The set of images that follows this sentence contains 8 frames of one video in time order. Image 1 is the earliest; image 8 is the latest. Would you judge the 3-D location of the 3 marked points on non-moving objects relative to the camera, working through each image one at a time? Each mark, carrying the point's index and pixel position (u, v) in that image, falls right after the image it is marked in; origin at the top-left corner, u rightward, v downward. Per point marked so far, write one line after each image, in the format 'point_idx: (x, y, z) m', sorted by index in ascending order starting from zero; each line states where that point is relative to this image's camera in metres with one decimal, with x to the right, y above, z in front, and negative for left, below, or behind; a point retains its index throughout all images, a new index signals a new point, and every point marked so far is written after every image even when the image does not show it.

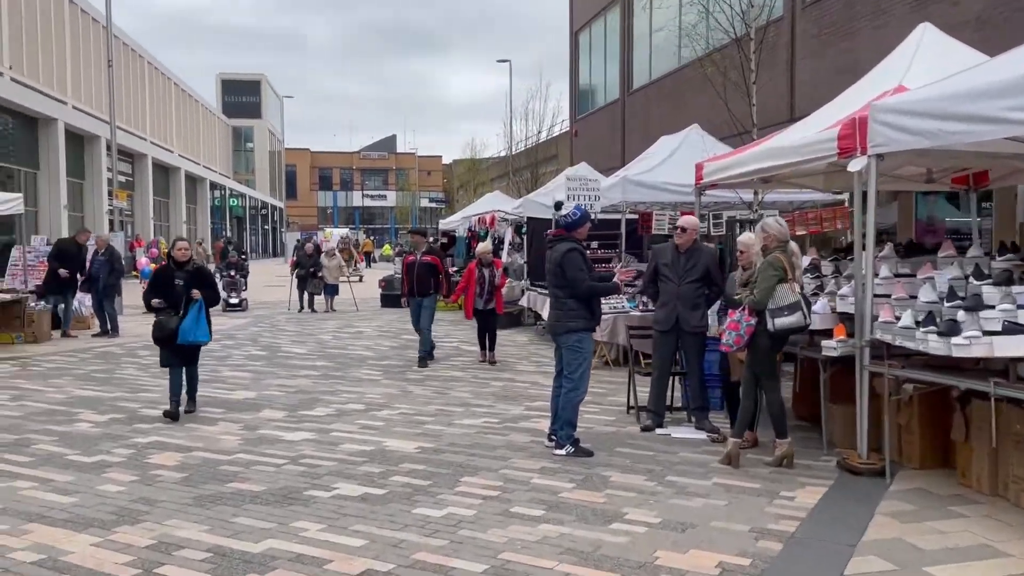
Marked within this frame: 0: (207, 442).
0: (-2.3, -1.1, +17.1) m
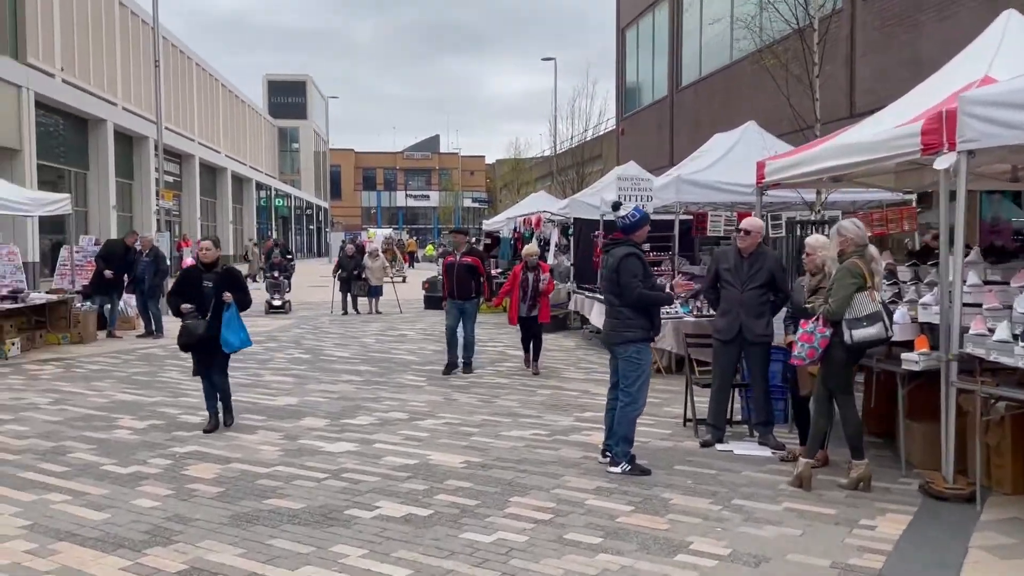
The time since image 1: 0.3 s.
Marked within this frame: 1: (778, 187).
0: (-1.9, -1.2, +16.3) m
1: (+2.1, +0.8, +17.4) m
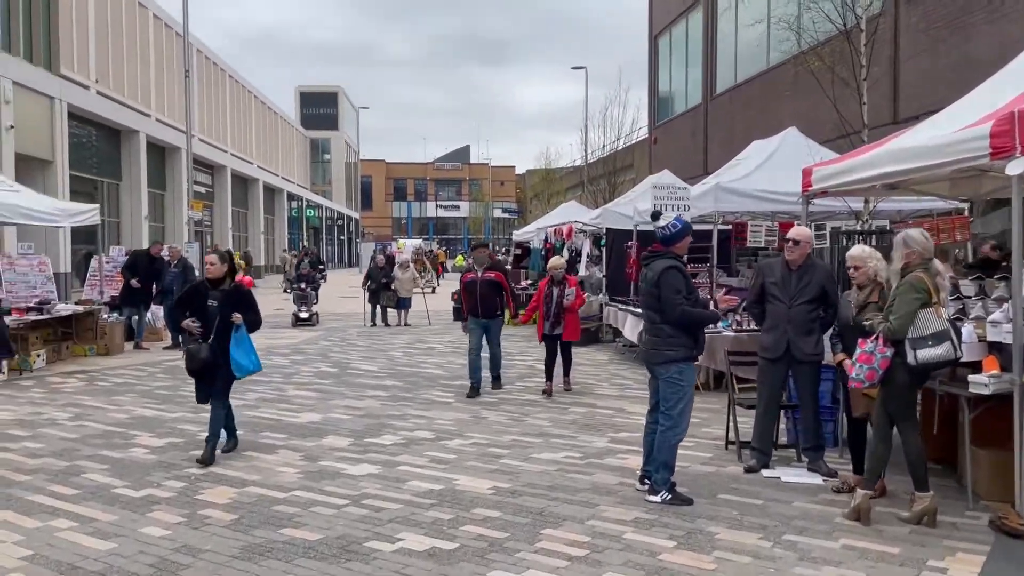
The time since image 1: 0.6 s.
0: (-1.7, -1.2, +15.5) m
1: (+2.3, +0.7, +16.5) m
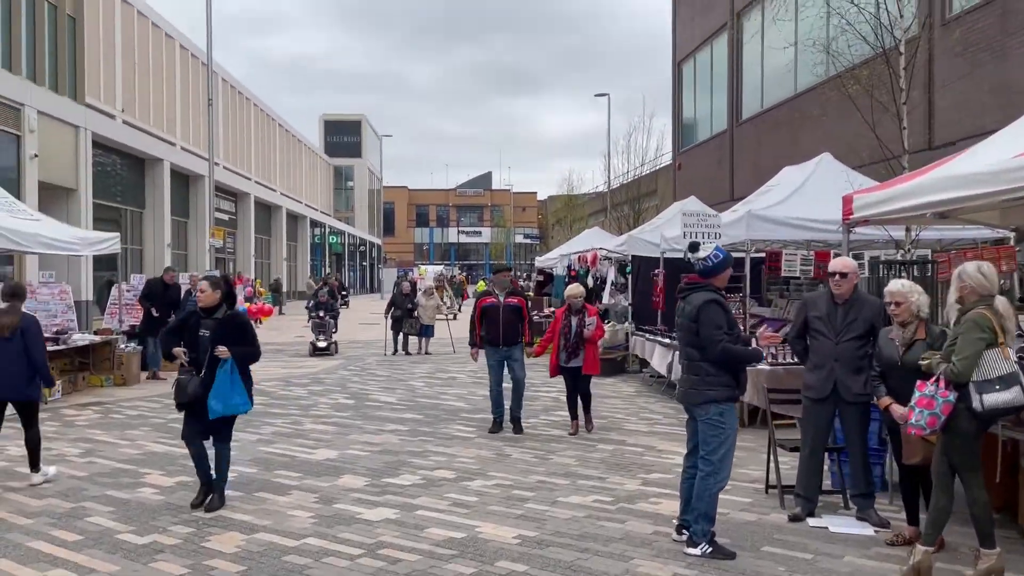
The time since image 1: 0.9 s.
0: (-1.5, -1.5, +14.7) m
1: (+2.5, +0.4, +15.7) m
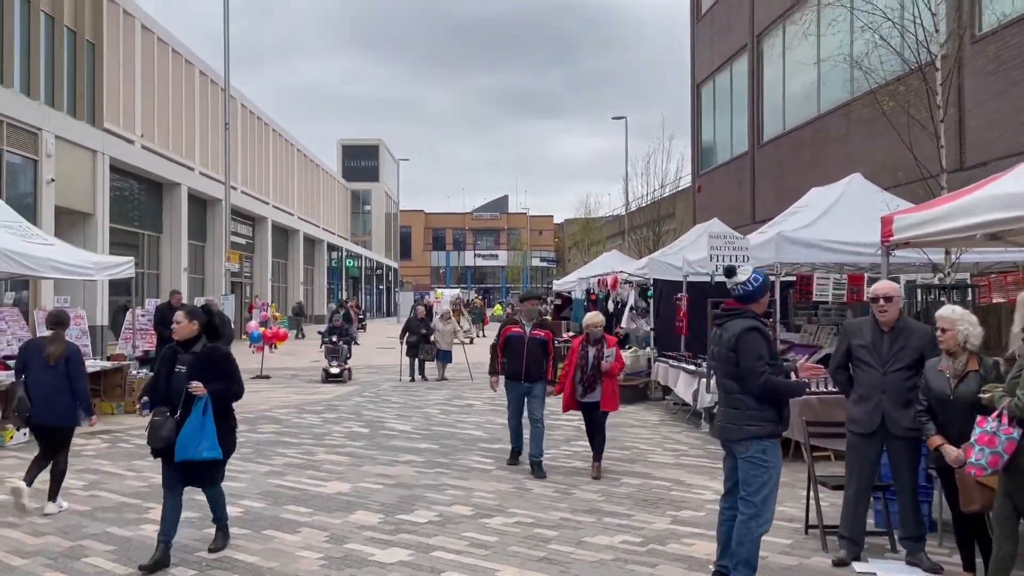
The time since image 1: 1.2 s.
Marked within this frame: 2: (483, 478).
0: (-1.4, -1.6, +13.8) m
1: (+2.6, +0.3, +14.9) m
2: (-0.2, -1.6, +19.0) m
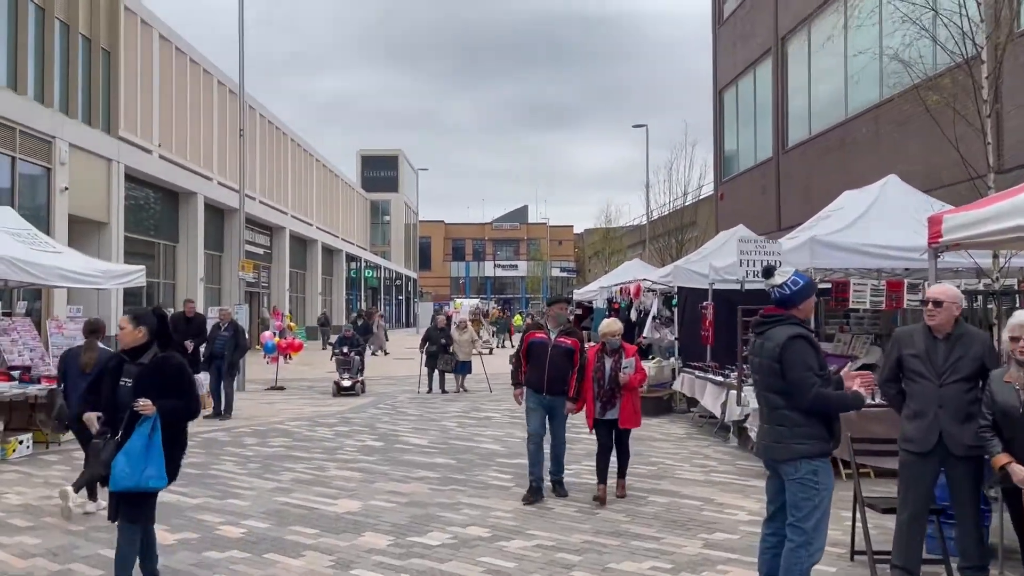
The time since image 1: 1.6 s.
0: (-1.3, -1.7, +12.8) m
1: (+2.7, +0.2, +13.8) m
2: (-0.1, -1.7, +17.9) m
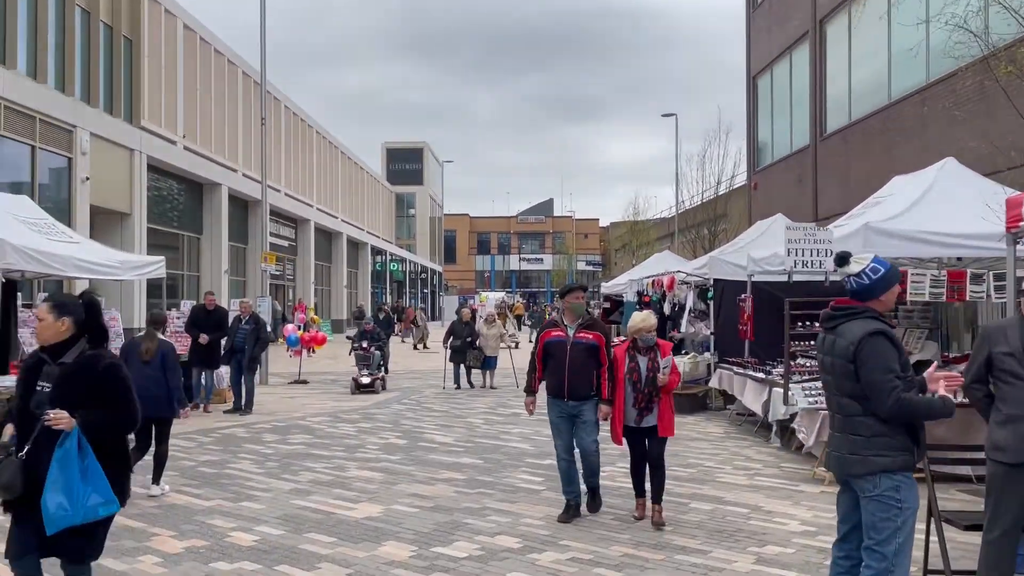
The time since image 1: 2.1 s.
0: (-1.1, -1.6, +11.6) m
1: (+2.9, +0.3, +12.6) m
2: (+0.1, -1.6, +16.7) m
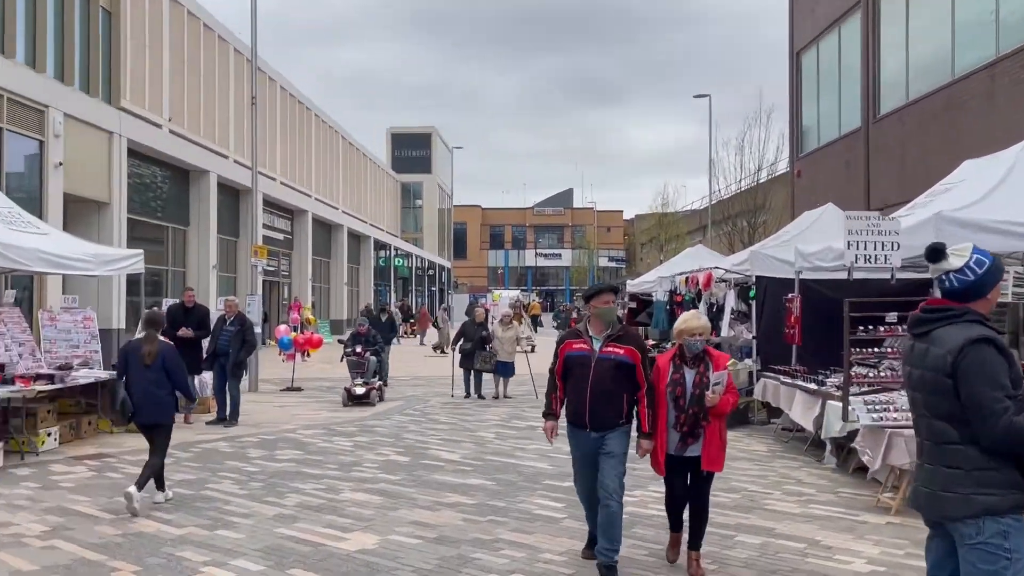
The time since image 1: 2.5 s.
0: (-1.1, -1.6, +9.4) m
1: (+3.0, +0.3, +10.3) m
2: (+0.3, -1.6, +14.5) m
